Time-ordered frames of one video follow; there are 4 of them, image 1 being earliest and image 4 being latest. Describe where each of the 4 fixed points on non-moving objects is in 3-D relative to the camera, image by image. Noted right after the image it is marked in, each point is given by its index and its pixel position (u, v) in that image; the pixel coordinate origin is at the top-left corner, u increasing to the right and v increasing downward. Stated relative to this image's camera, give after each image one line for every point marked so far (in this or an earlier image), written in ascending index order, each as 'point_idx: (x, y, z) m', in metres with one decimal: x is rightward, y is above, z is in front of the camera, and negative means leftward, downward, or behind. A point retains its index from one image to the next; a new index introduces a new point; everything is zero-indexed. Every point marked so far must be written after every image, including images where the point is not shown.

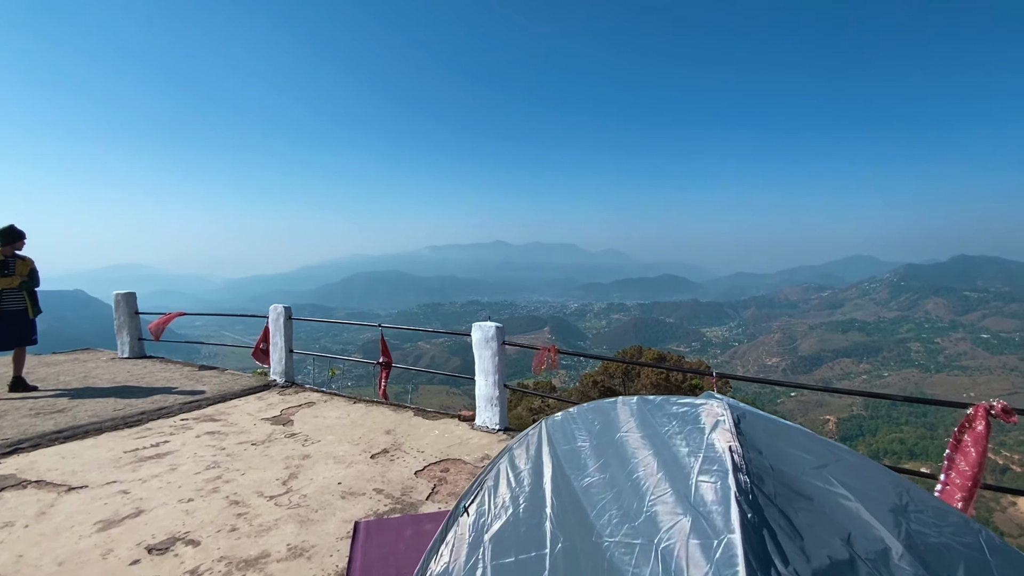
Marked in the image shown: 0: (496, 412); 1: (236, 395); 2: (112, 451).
0: (-0.1, -1.1, +4.0) m
1: (-3.0, -1.2, +5.1) m
2: (-3.1, -1.3, +3.7) m
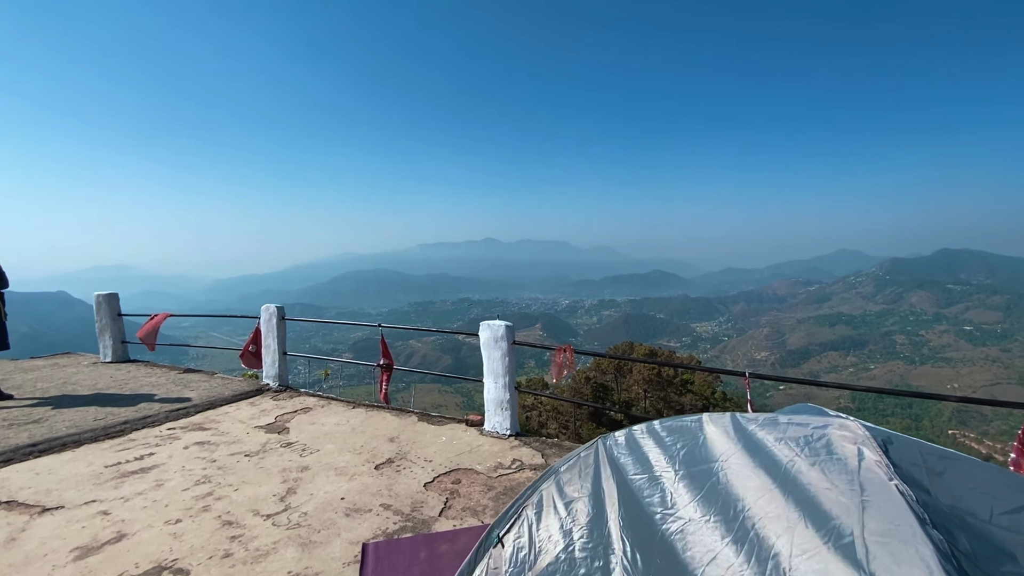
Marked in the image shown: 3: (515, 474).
0: (0.0, -1.0, +3.8) m
1: (-2.9, -1.1, +4.8) m
2: (-3.0, -1.3, +3.4) m
3: (0.0, -1.2, +3.2) m
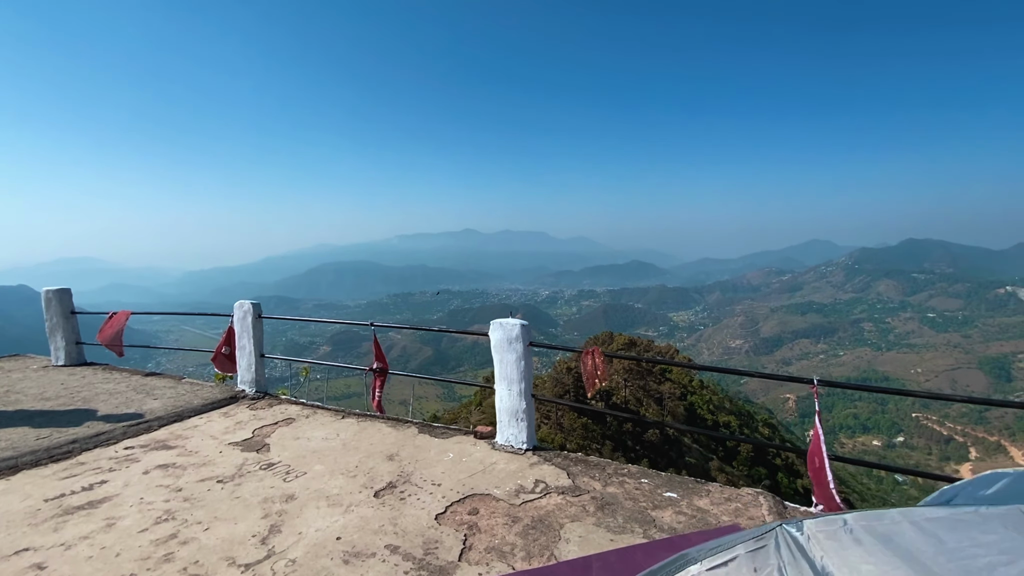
0: (+0.1, -1.0, +3.3) m
1: (-2.8, -1.1, +4.2) m
2: (-2.9, -1.3, +2.8) m
3: (+0.2, -1.2, +2.7) m
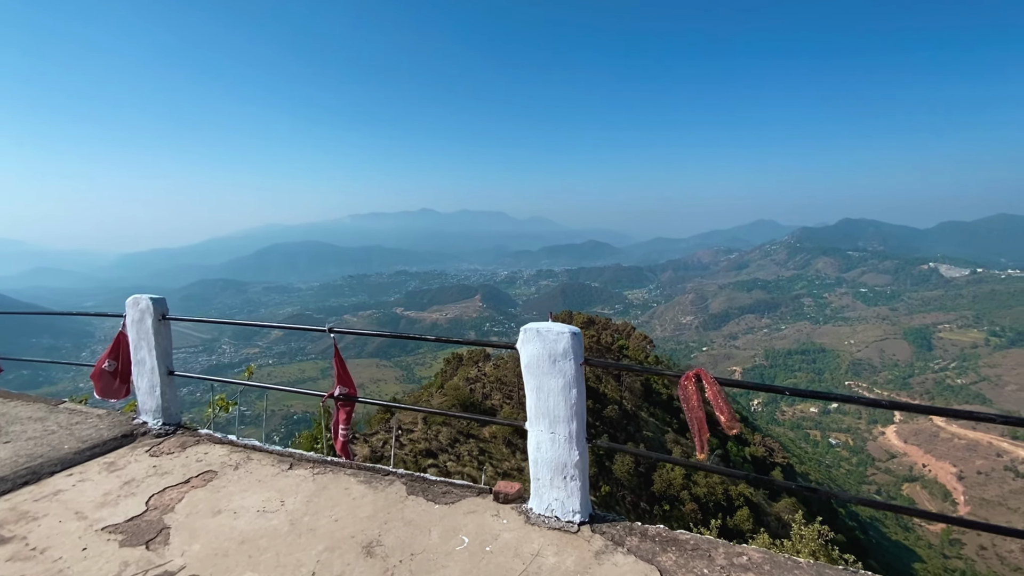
0: (+0.3, -0.9, +2.2) m
1: (-2.7, -1.1, +2.8) m
2: (-2.6, -1.3, +1.4) m
3: (+0.4, -1.2, +1.6) m
